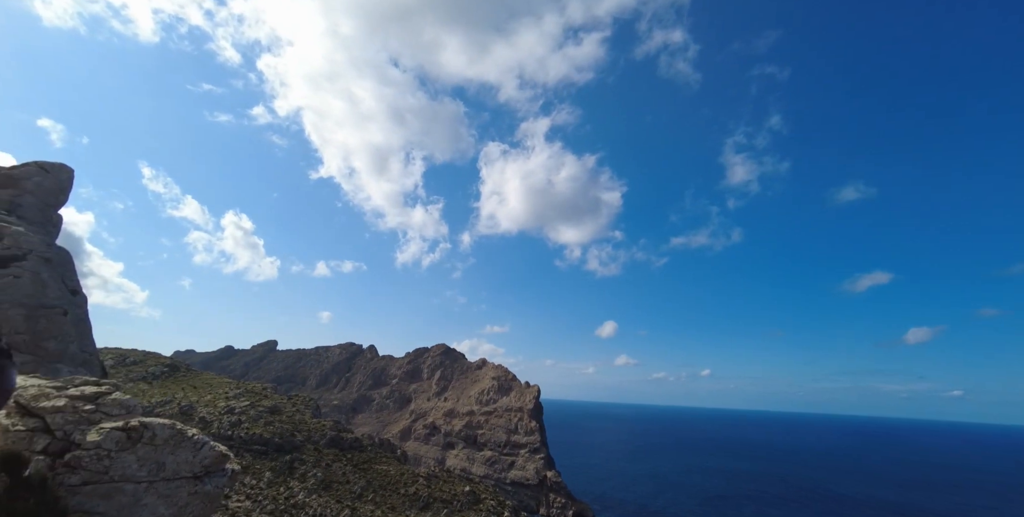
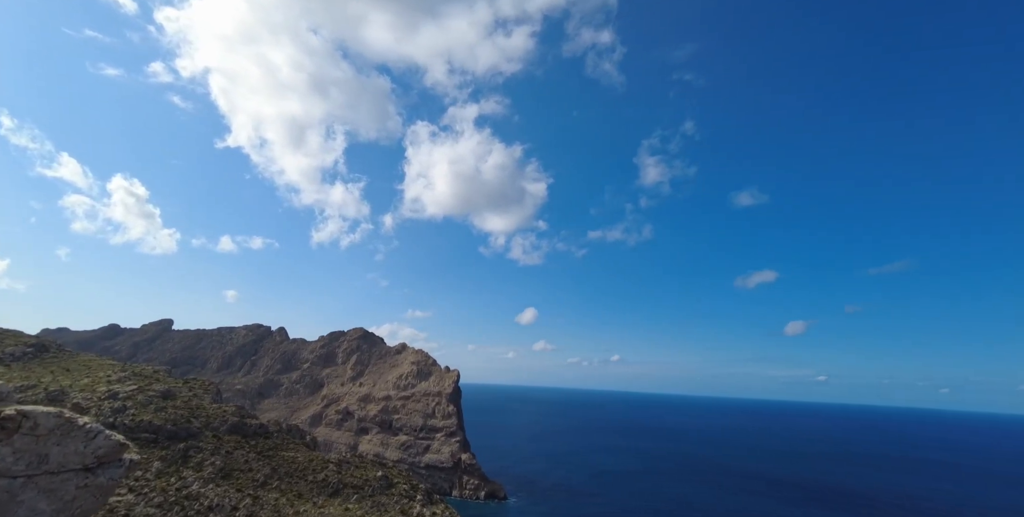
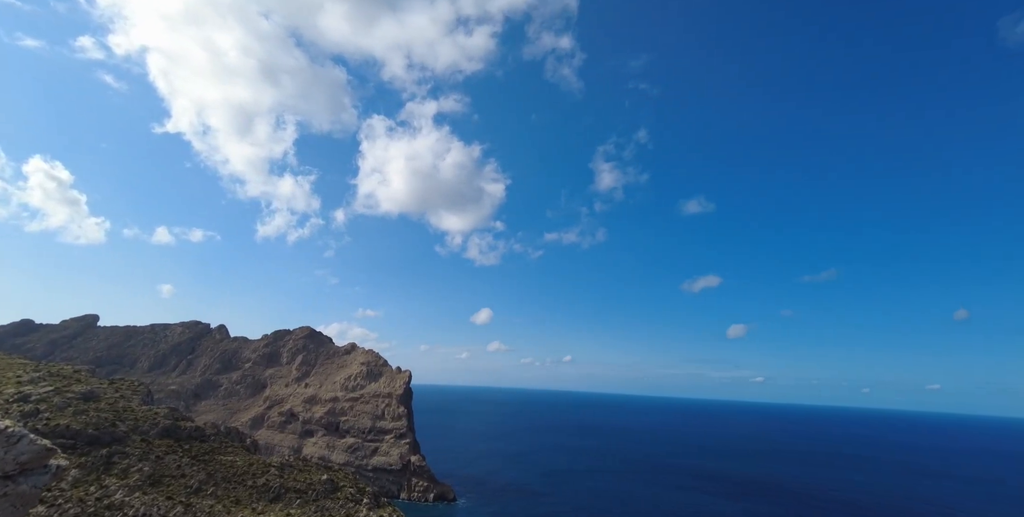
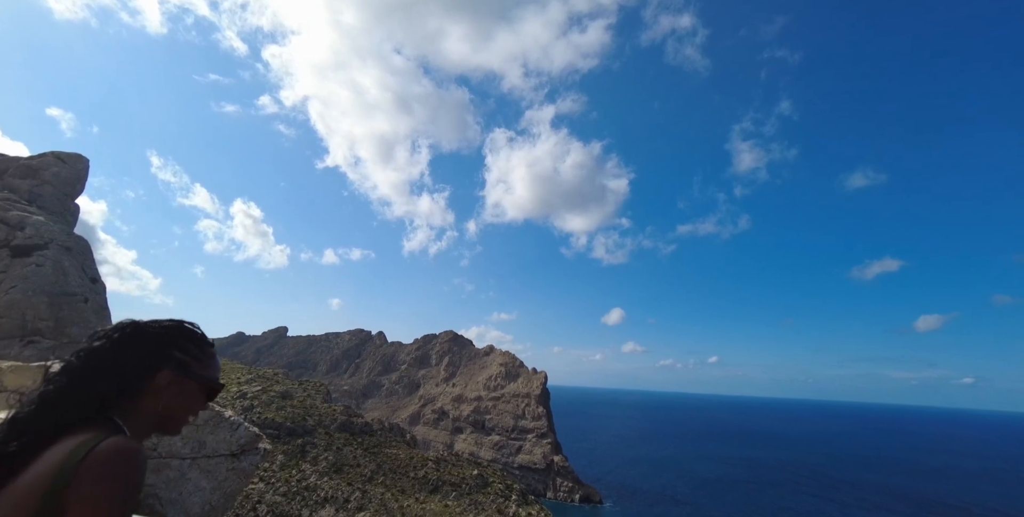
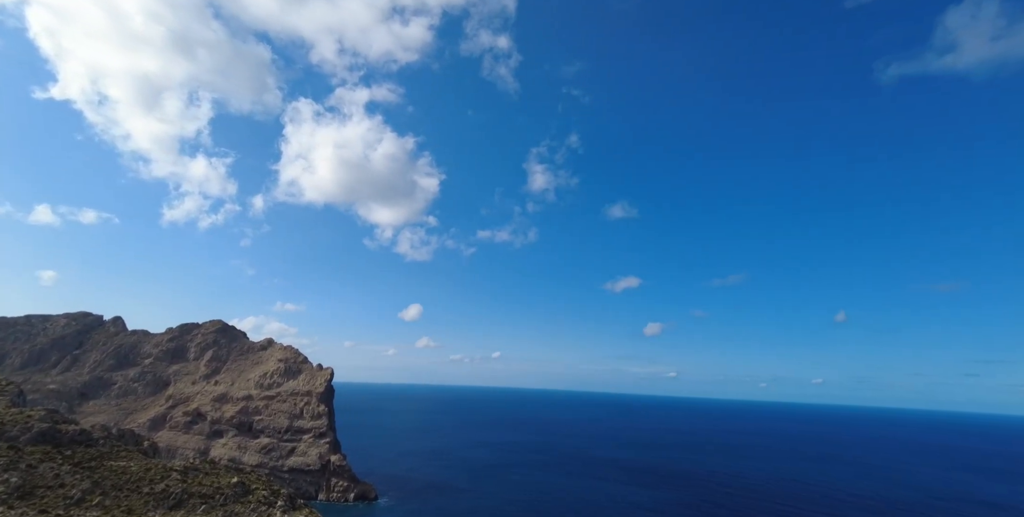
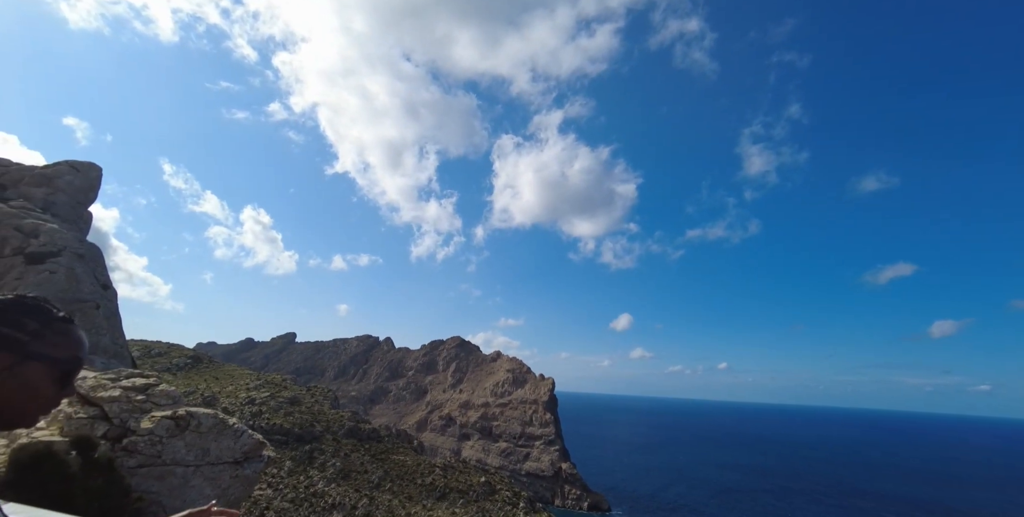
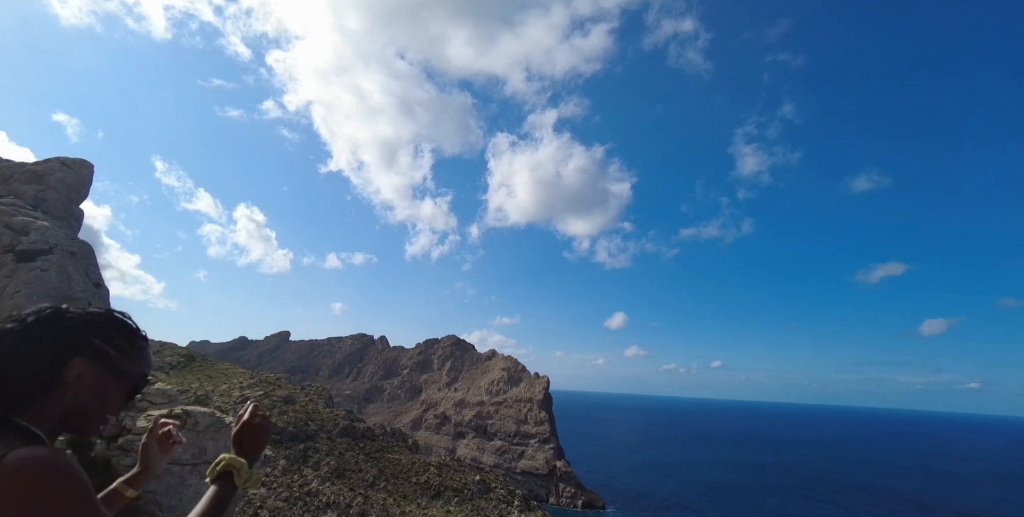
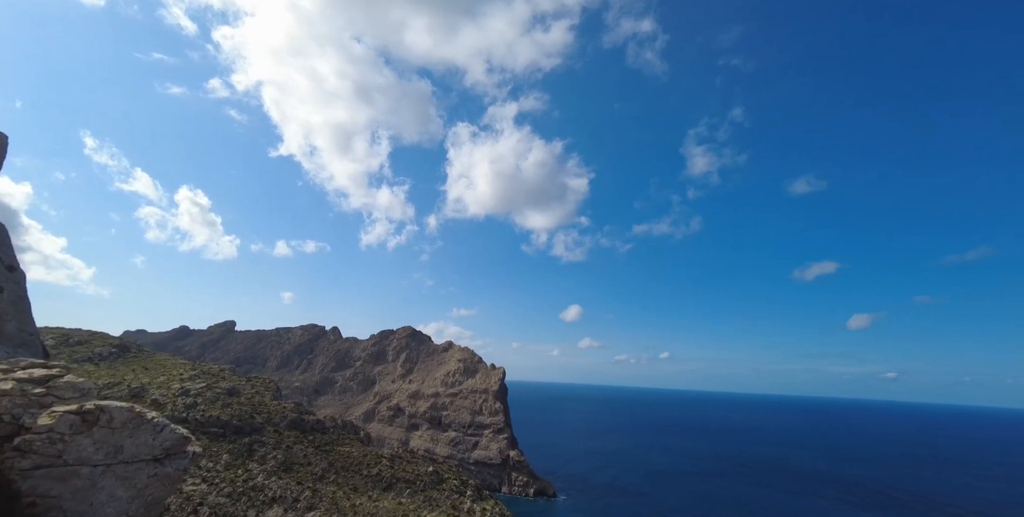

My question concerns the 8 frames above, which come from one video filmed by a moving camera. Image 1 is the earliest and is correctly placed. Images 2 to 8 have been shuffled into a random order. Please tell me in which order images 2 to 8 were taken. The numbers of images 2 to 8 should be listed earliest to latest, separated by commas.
6, 7, 4, 8, 2, 3, 5
